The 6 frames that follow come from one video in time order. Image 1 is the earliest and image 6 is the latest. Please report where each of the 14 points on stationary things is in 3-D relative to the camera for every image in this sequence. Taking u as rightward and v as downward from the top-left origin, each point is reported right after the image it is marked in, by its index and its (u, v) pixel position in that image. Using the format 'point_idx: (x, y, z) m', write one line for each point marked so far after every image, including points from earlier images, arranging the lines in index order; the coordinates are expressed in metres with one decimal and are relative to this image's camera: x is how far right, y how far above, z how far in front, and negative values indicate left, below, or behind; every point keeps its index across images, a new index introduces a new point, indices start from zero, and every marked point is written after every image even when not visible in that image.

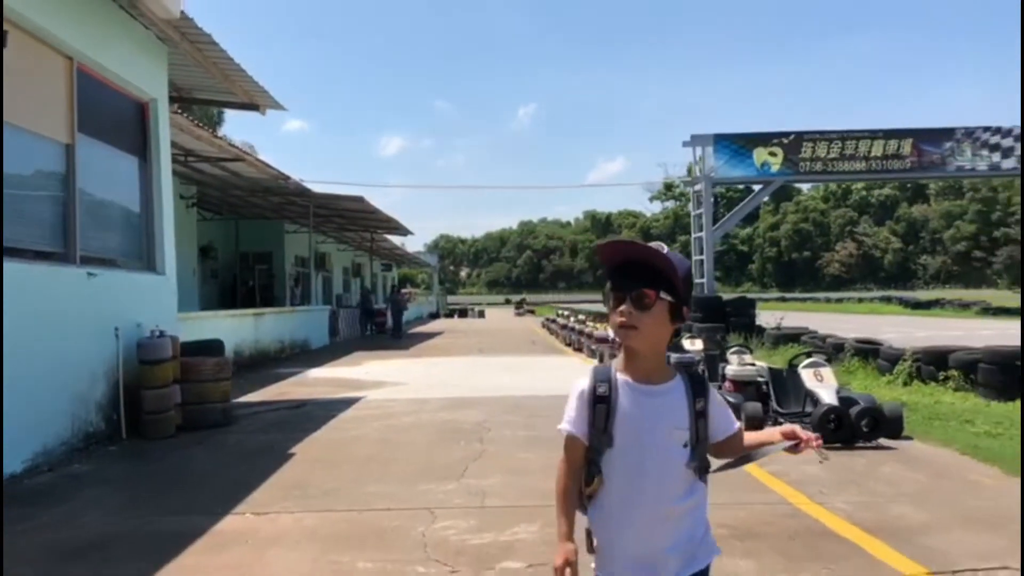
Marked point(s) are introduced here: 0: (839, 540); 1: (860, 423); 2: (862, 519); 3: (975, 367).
0: (+1.8, -1.4, +4.8) m
1: (+3.2, -1.2, +7.9) m
2: (+2.1, -1.4, +5.3) m
3: (+6.1, -1.0, +11.2) m
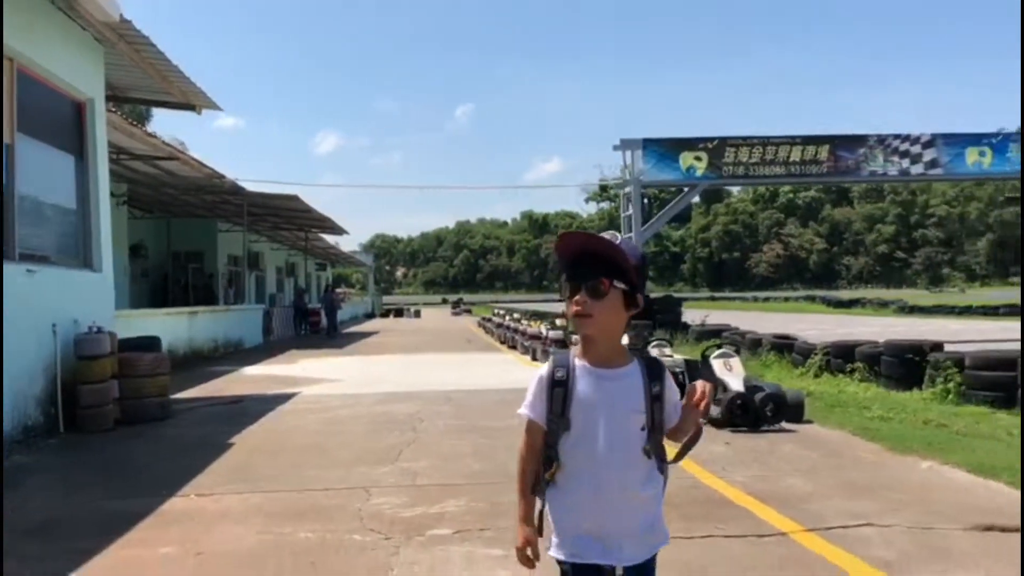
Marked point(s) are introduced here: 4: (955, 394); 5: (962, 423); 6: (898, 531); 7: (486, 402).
0: (+1.3, -1.4, +5.4) m
1: (+2.5, -1.1, +8.6) m
2: (+1.7, -1.4, +6.0) m
3: (+5.2, -1.0, +12.1) m
4: (+5.4, -1.3, +10.5) m
5: (+4.5, -1.3, +8.5) m
6: (+2.1, -1.3, +4.7) m
7: (-0.3, -1.5, +11.1) m
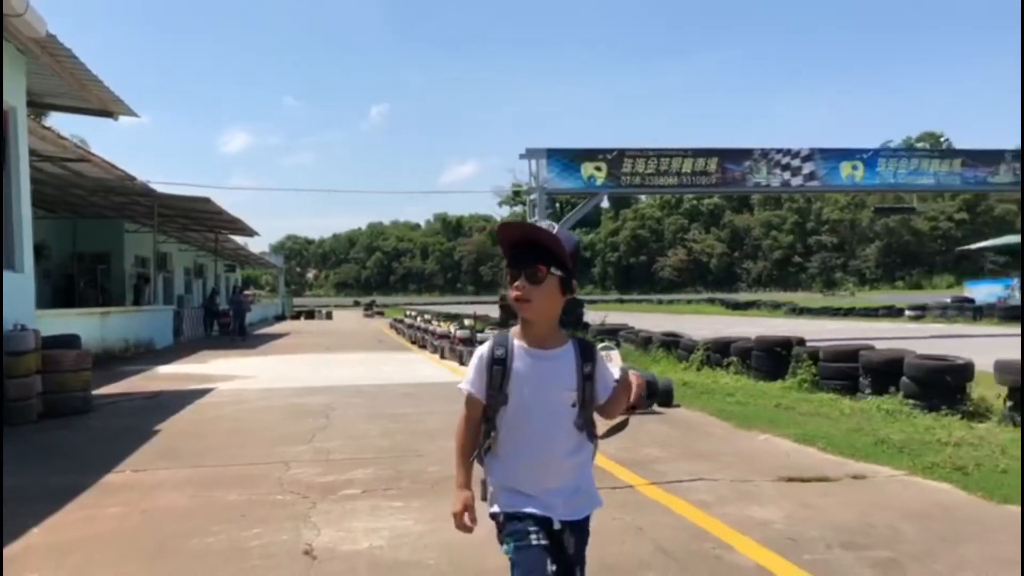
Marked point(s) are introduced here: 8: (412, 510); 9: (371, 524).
0: (+0.6, -1.4, +6.5) m
1: (+1.4, -1.1, +9.8) m
2: (+0.9, -1.4, +7.1) m
3: (+3.8, -1.0, +13.6) m
4: (+4.2, -1.3, +11.9) m
5: (+3.4, -1.4, +9.9) m
6: (+1.4, -1.3, +5.9) m
7: (-1.6, -1.5, +12.0) m
8: (-0.6, -1.4, +5.3) m
9: (-0.8, -1.4, +5.0) m
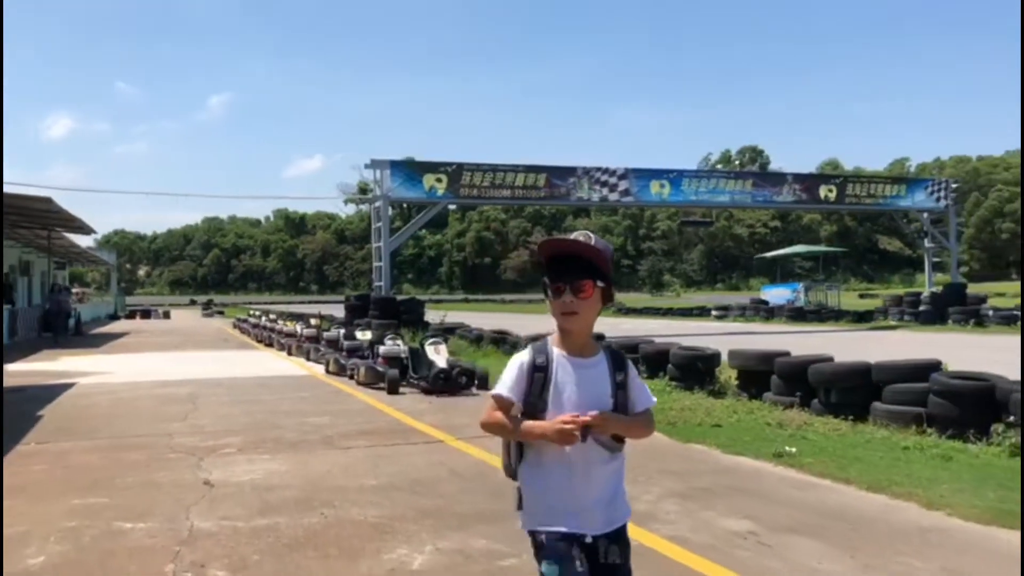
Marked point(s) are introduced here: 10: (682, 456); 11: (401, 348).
0: (-1.0, -1.4, +8.6) m
1: (-0.8, -1.2, +12.0) m
2: (-0.8, -1.5, +9.2) m
3: (+0.9, -1.1, +16.1) m
4: (+1.6, -1.4, +14.6) m
5: (+1.2, -1.5, +12.4) m
6: (0.0, -1.4, +8.2) m
7: (-4.2, -1.5, +13.6) m
8: (-2.0, -1.4, +7.2) m
9: (-2.1, -1.4, +6.8) m
10: (+1.4, -1.4, +7.2) m
11: (-1.7, -0.9, +12.9) m
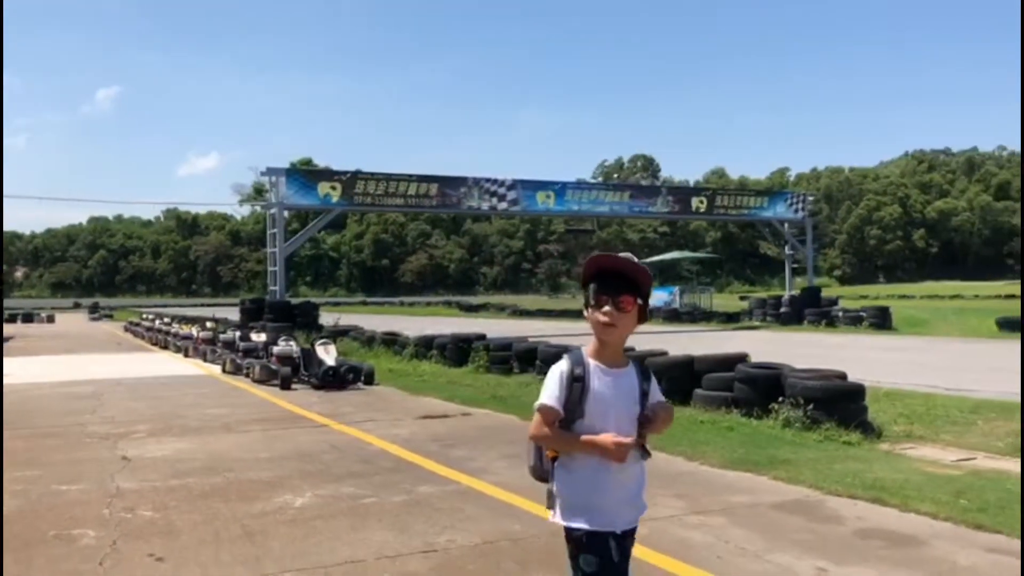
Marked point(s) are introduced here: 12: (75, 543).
0: (-2.4, -1.5, +9.9) m
1: (-2.6, -1.3, +13.4) m
2: (-2.3, -1.5, +10.6) m
3: (-1.4, -1.2, +17.7) m
4: (-0.6, -1.5, +16.2) m
5: (-0.7, -1.5, +14.1) m
6: (-1.4, -1.5, +9.7) m
7: (-6.1, -1.6, +14.6) m
8: (-3.3, -1.5, +8.5) m
9: (-3.3, -1.5, +8.1) m
10: (+0.2, -1.5, +8.8) m
11: (-3.6, -1.0, +14.2) m
12: (-2.4, -1.4, +4.8) m
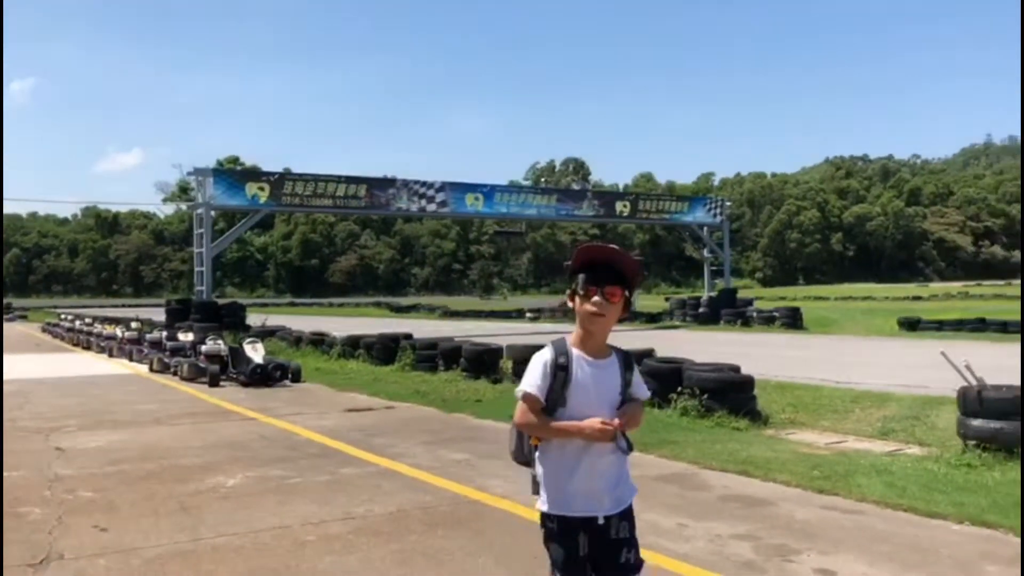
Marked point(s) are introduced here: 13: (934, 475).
0: (-3.4, -1.5, +10.4) m
1: (-3.8, -1.3, +13.8) m
2: (-3.4, -1.5, +11.1) m
3: (-3.0, -1.2, +18.2) m
4: (-2.0, -1.5, +16.8) m
5: (-2.0, -1.5, +14.6) m
6: (-2.4, -1.5, +10.2) m
7: (-7.5, -1.6, +14.7) m
8: (-4.1, -1.5, +8.9) m
9: (-4.2, -1.5, +8.5) m
10: (-0.7, -1.5, +9.5) m
11: (-4.9, -1.0, +14.5) m
12: (-3.0, -1.4, +5.3) m
13: (+3.1, -1.4, +6.4) m
